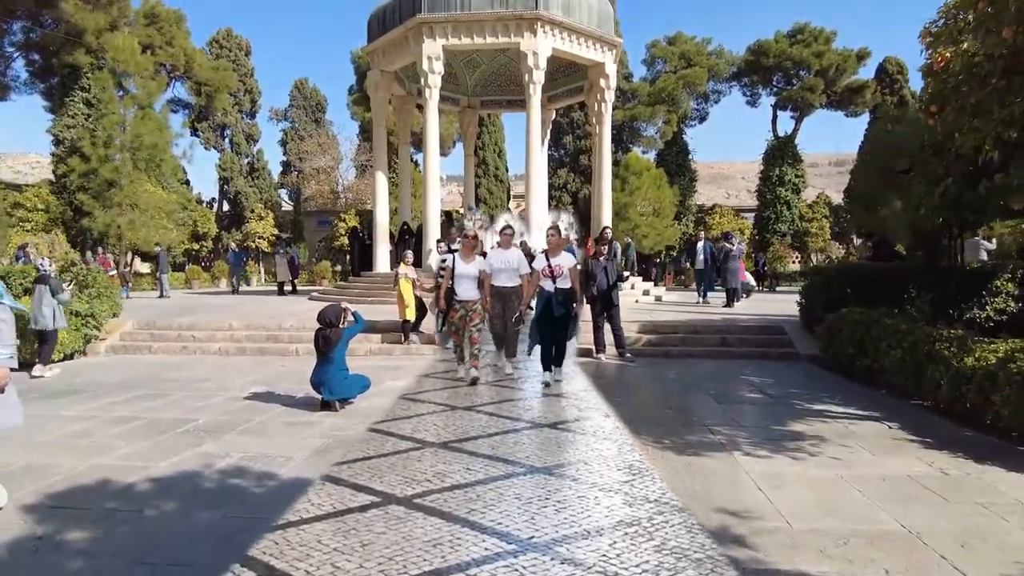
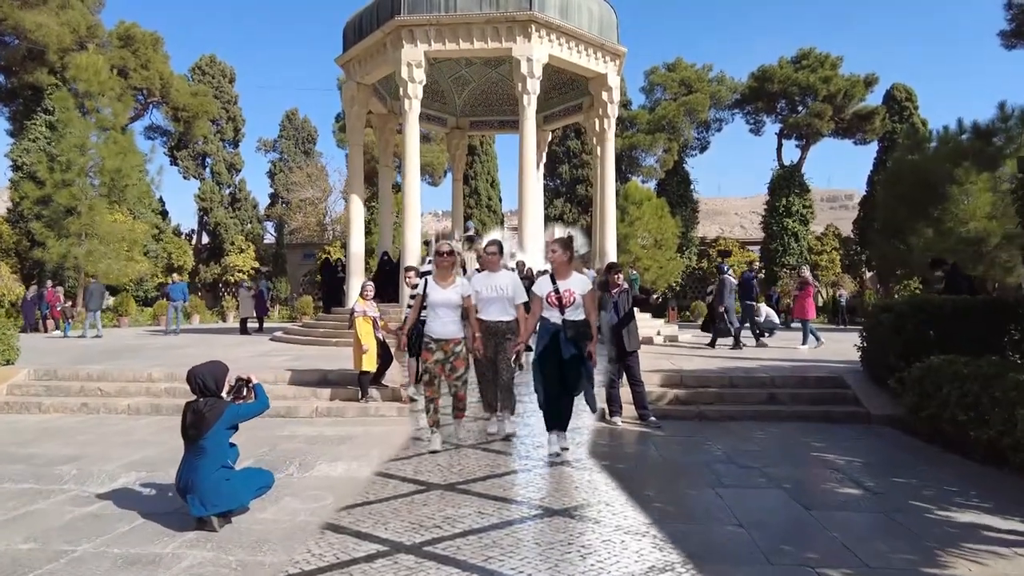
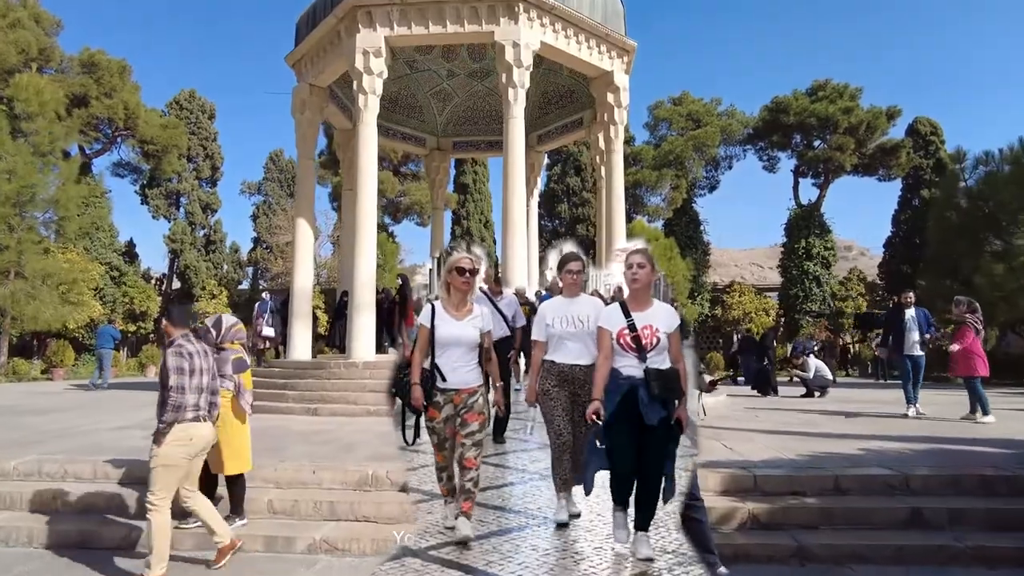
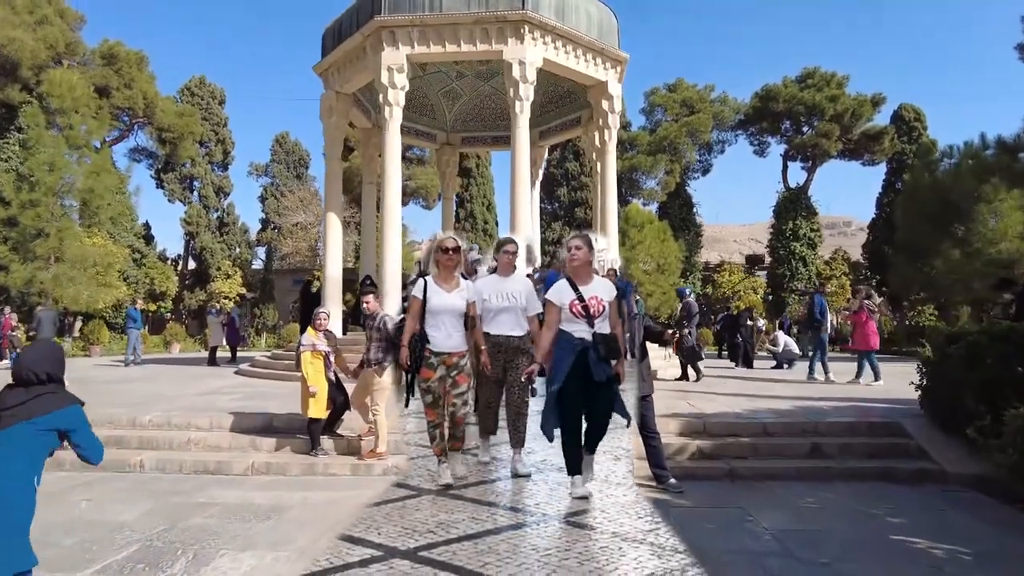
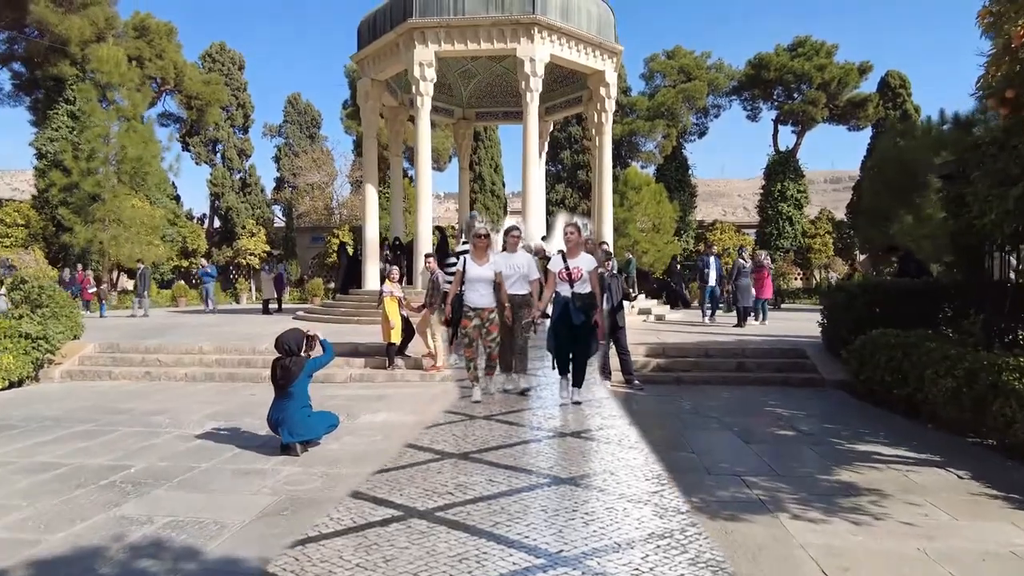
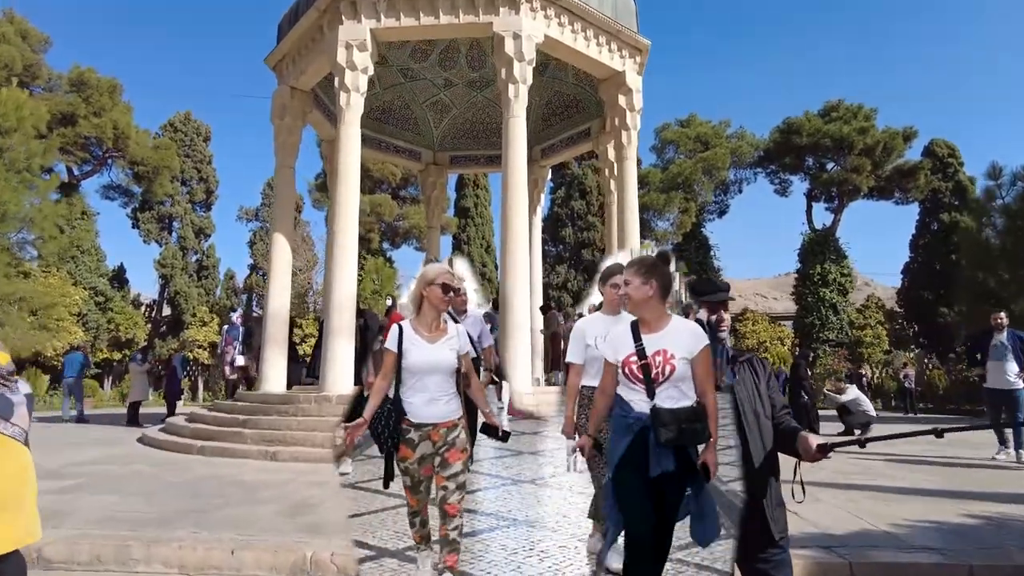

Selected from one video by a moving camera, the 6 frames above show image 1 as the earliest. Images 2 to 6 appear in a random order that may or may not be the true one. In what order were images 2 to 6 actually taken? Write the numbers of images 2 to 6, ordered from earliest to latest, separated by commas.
5, 2, 4, 3, 6
